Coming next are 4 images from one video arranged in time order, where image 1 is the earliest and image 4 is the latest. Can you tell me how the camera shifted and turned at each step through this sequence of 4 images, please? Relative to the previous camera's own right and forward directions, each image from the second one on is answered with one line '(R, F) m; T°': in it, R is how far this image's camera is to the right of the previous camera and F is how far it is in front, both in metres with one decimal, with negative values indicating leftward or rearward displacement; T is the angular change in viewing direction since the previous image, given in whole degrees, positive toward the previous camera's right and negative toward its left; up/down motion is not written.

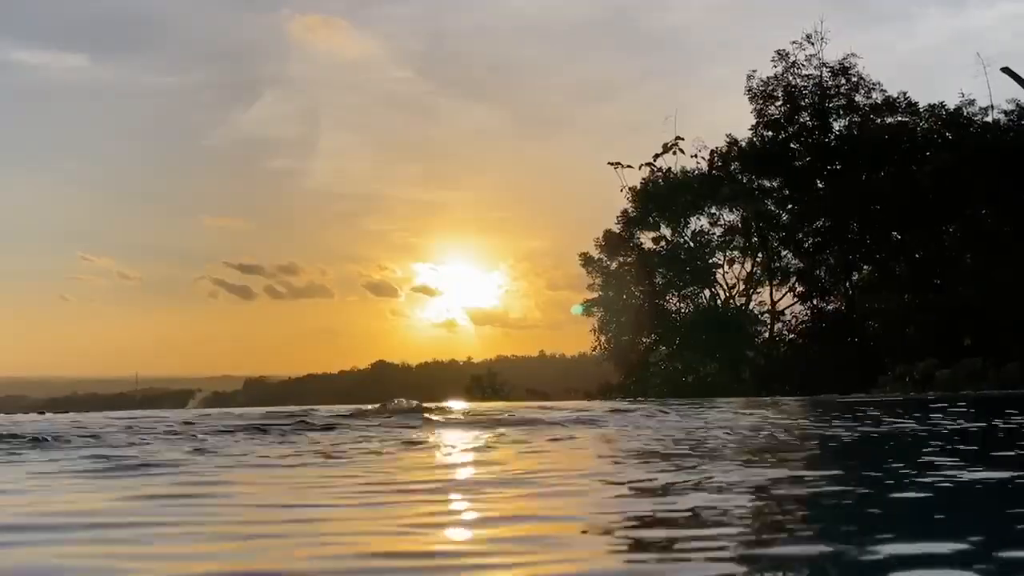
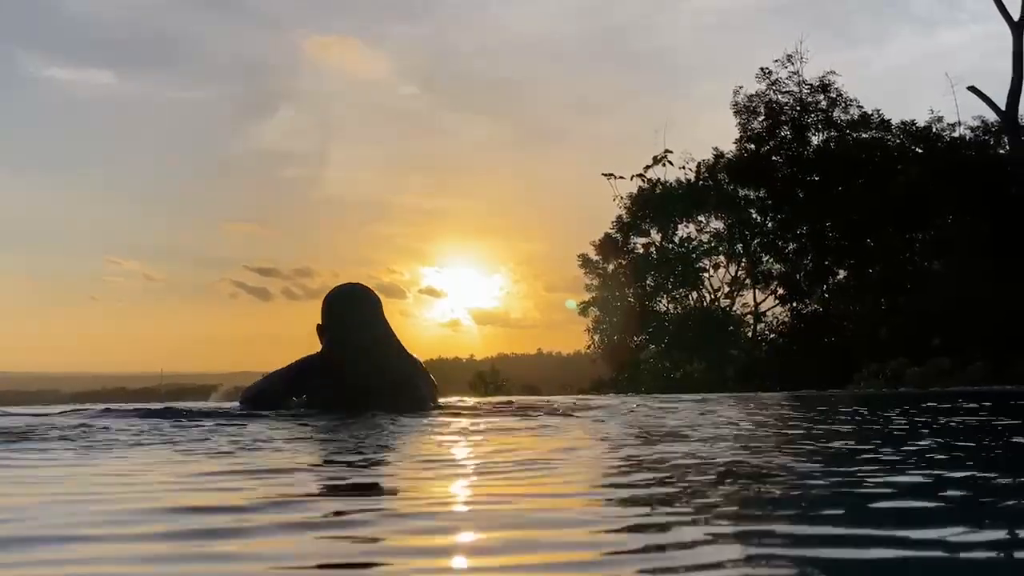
(+0.1, -1.3) m; 0°
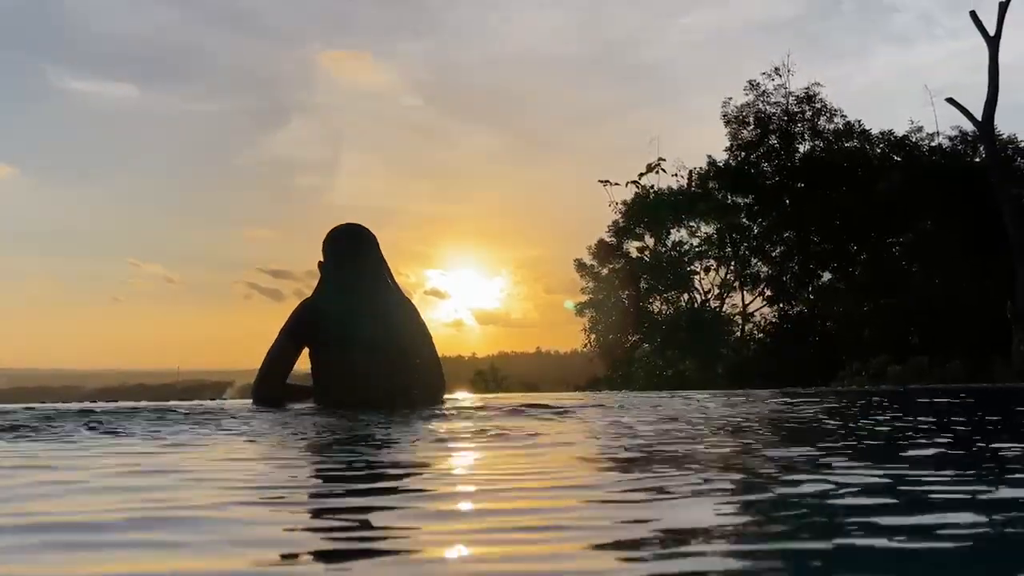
(+0.1, -1.0) m; 0°
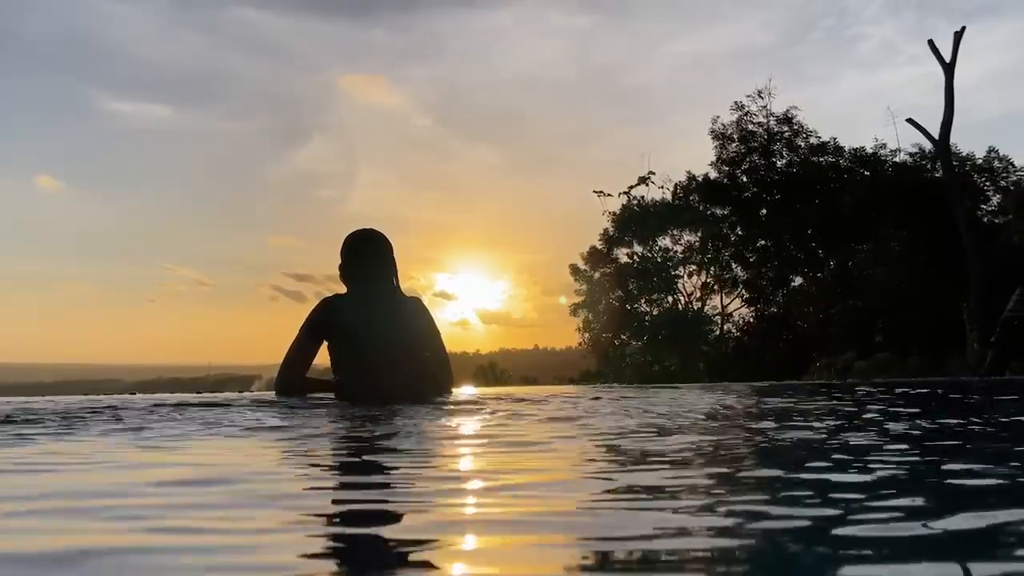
(+0.1, -2.0) m; 0°
